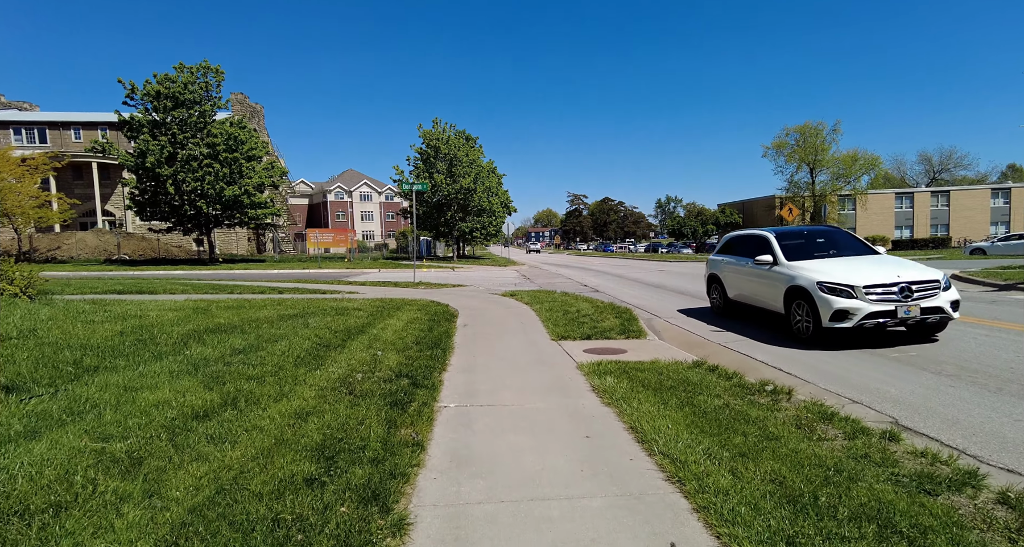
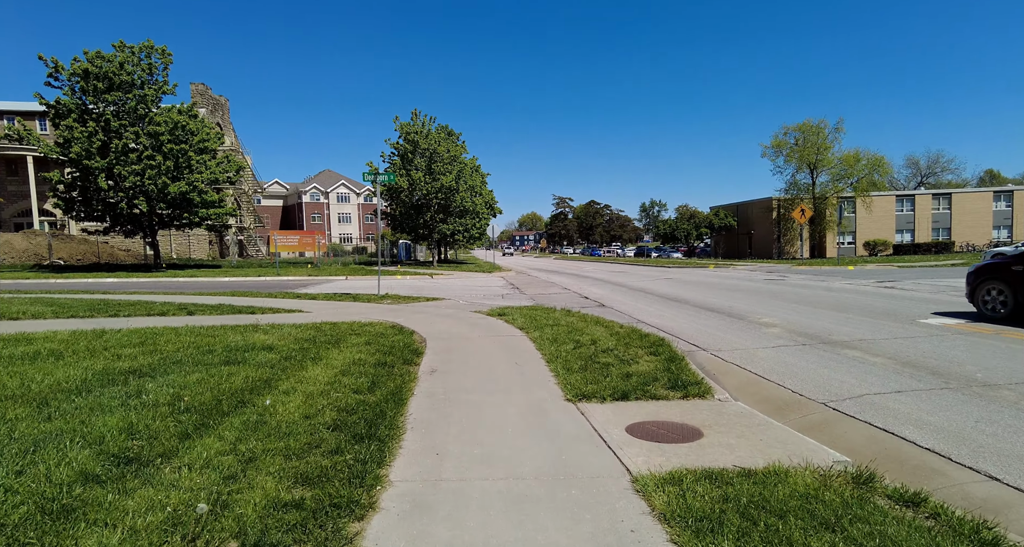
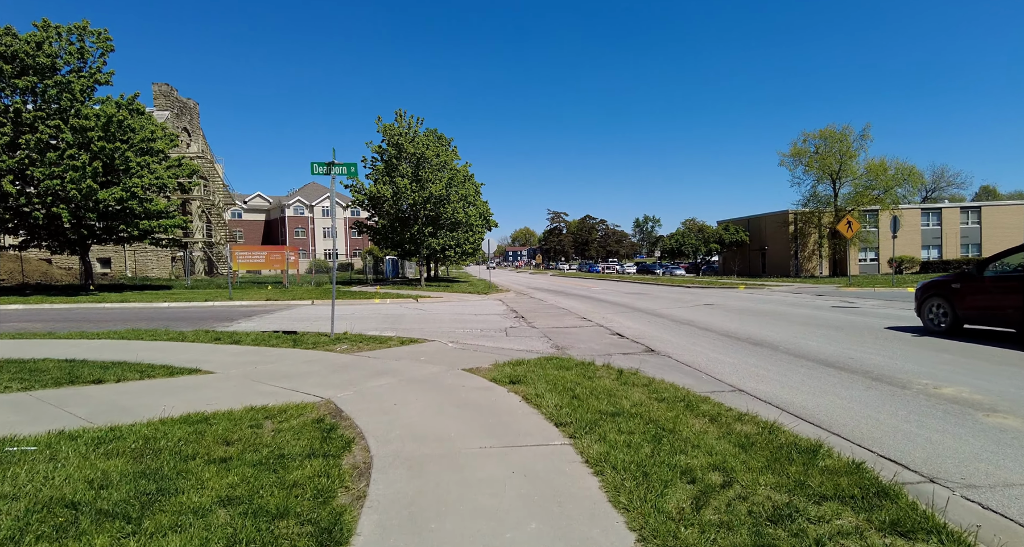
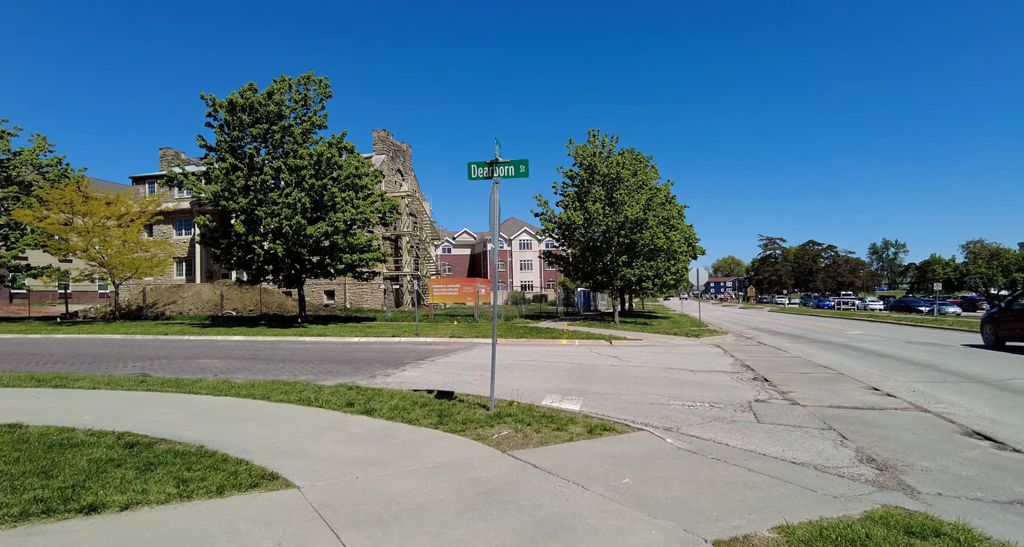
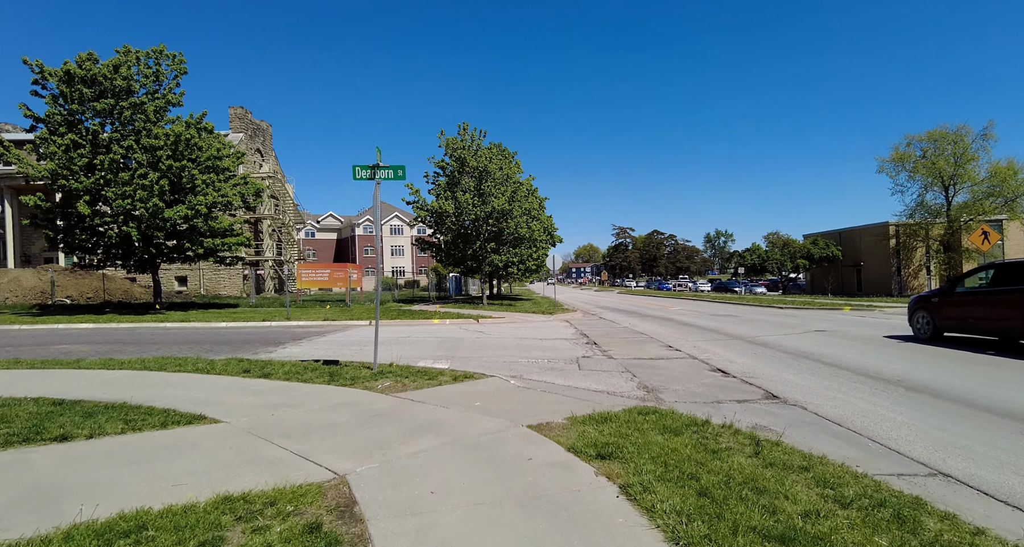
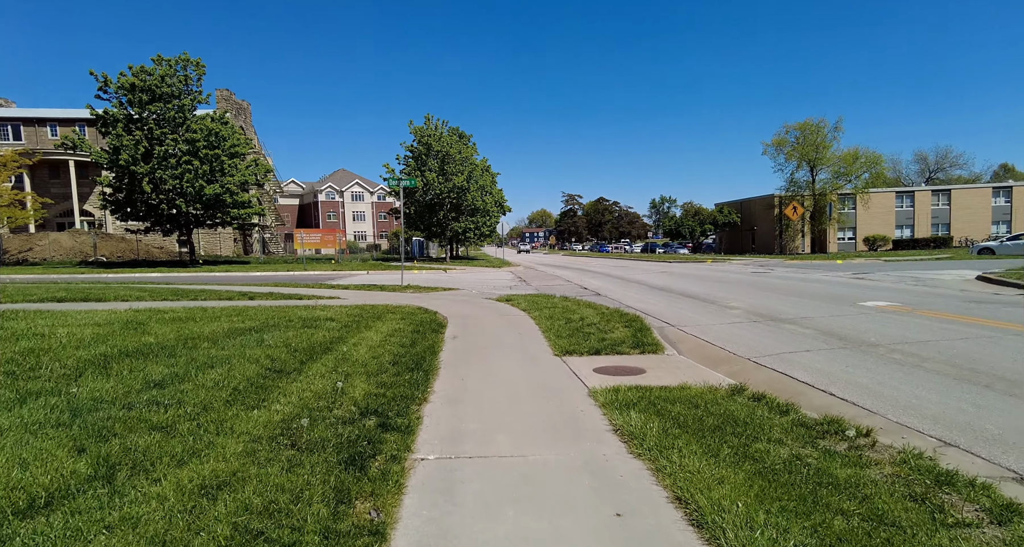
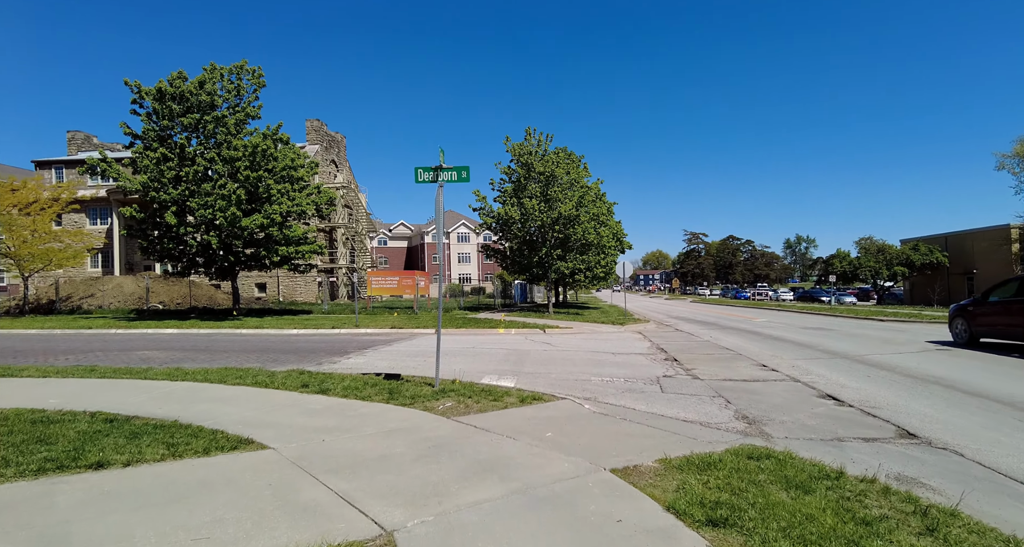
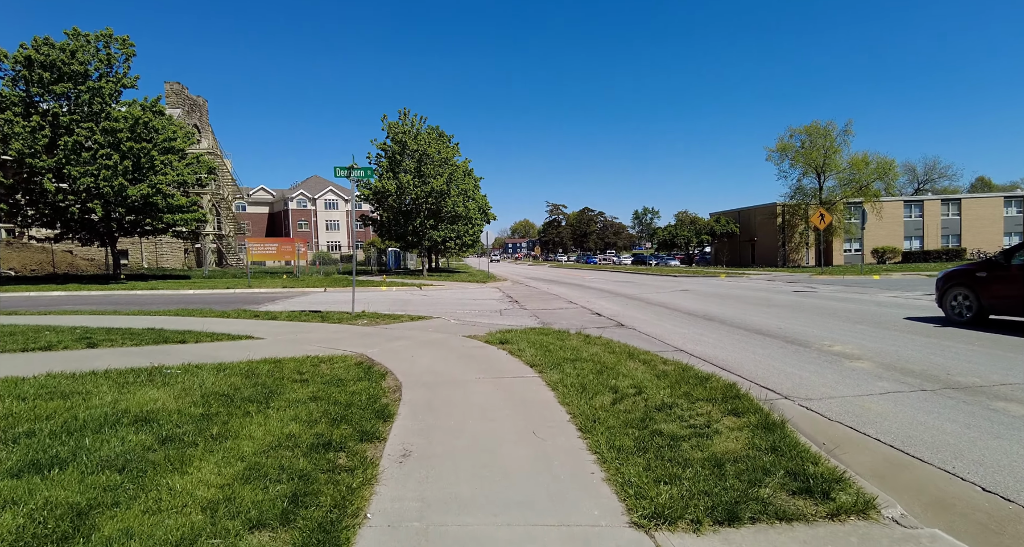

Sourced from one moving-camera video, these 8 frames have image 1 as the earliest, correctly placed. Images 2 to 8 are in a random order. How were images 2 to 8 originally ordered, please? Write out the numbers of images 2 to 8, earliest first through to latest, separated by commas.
6, 2, 8, 3, 5, 7, 4
